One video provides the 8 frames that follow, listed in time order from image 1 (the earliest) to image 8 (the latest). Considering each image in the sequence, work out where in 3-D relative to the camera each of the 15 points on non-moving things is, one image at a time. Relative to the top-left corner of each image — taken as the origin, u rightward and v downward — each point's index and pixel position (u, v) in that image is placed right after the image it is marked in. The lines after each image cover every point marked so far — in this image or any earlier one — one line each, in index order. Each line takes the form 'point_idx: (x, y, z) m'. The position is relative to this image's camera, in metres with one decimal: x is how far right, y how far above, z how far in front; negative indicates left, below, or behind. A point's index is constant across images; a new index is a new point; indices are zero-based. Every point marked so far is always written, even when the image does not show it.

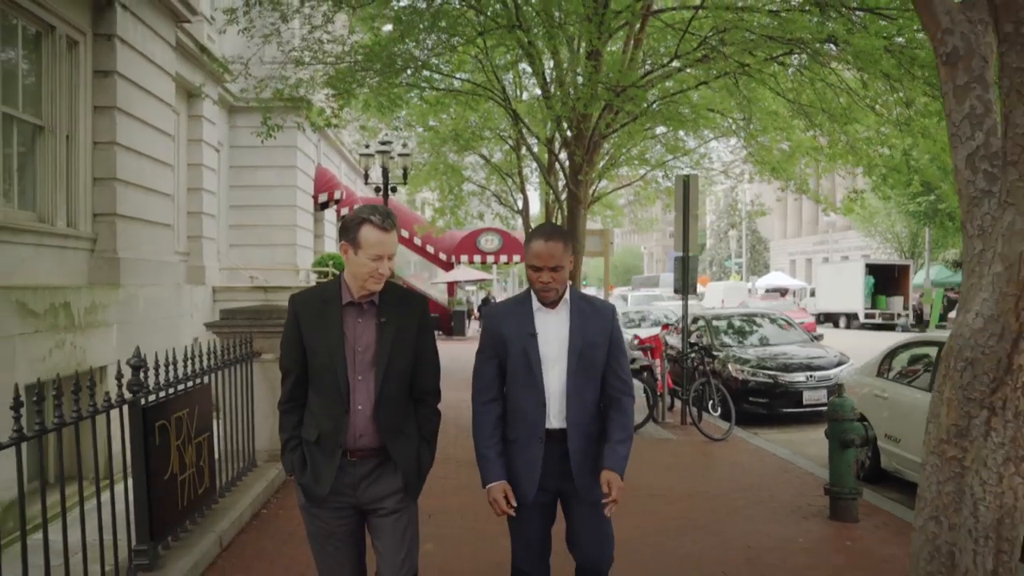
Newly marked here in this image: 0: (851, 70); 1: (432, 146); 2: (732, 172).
0: (+3.2, +2.1, +8.7) m
1: (-1.5, +2.6, +17.1) m
2: (+3.9, +2.1, +16.3) m
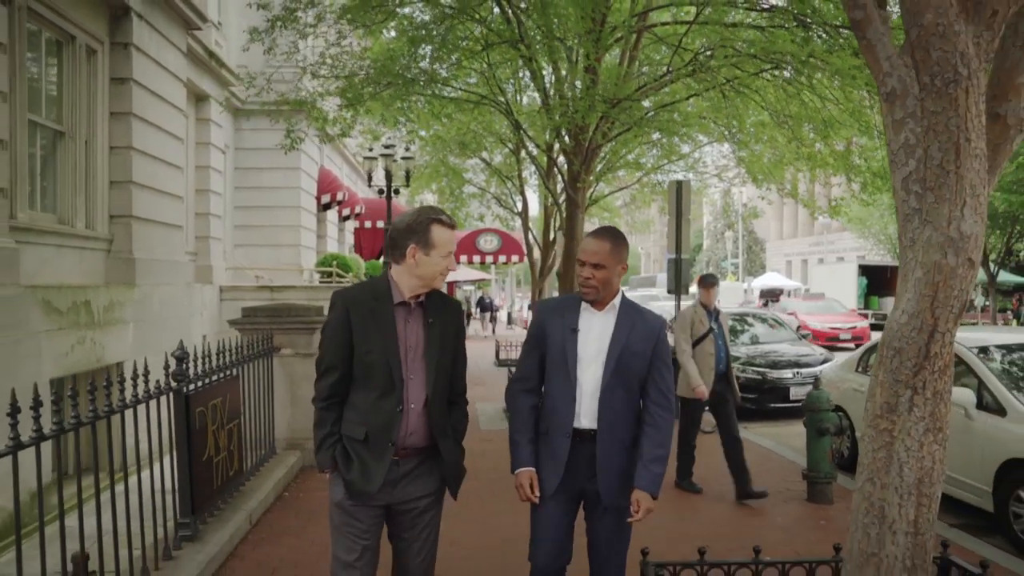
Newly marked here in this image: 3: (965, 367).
0: (+3.2, +2.1, +9.2) m
1: (-1.5, +2.6, +17.6) m
2: (+3.9, +2.1, +16.8) m
3: (+3.2, -0.6, +6.6) m
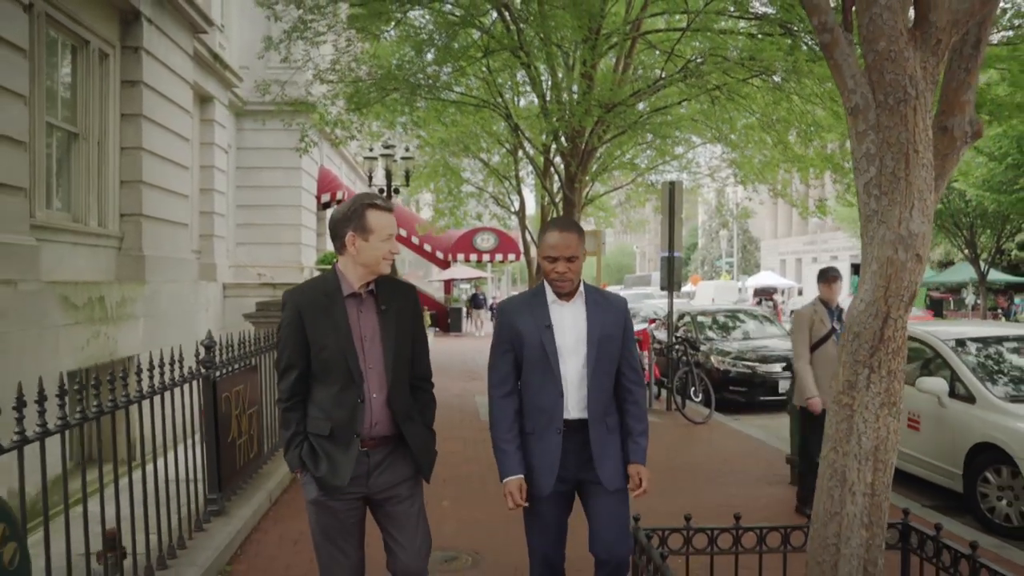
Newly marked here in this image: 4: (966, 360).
0: (+3.2, +2.1, +9.6) m
1: (-1.5, +2.7, +18.0) m
2: (+3.8, +2.1, +17.2) m
3: (+3.3, -0.5, +7.0) m
4: (+3.4, -0.5, +6.8) m
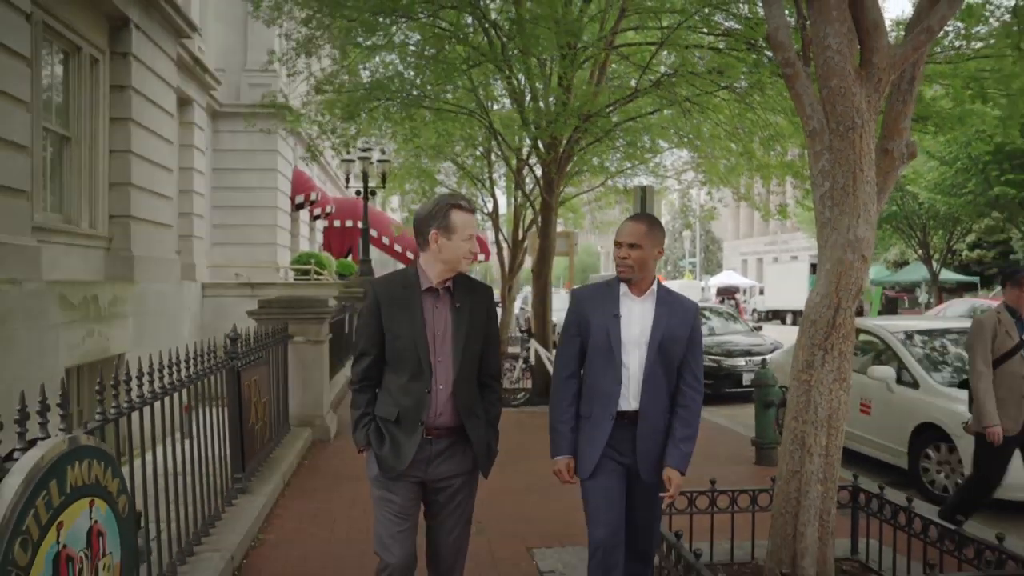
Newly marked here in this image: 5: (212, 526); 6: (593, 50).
0: (+3.0, +2.1, +10.3) m
1: (-2.1, +2.7, +18.5) m
2: (+3.3, +2.1, +17.9) m
3: (+3.2, -0.5, +7.7) m
4: (+3.3, -0.5, +7.5) m
5: (-1.6, -1.3, +5.0) m
6: (+0.9, +2.6, +9.9) m
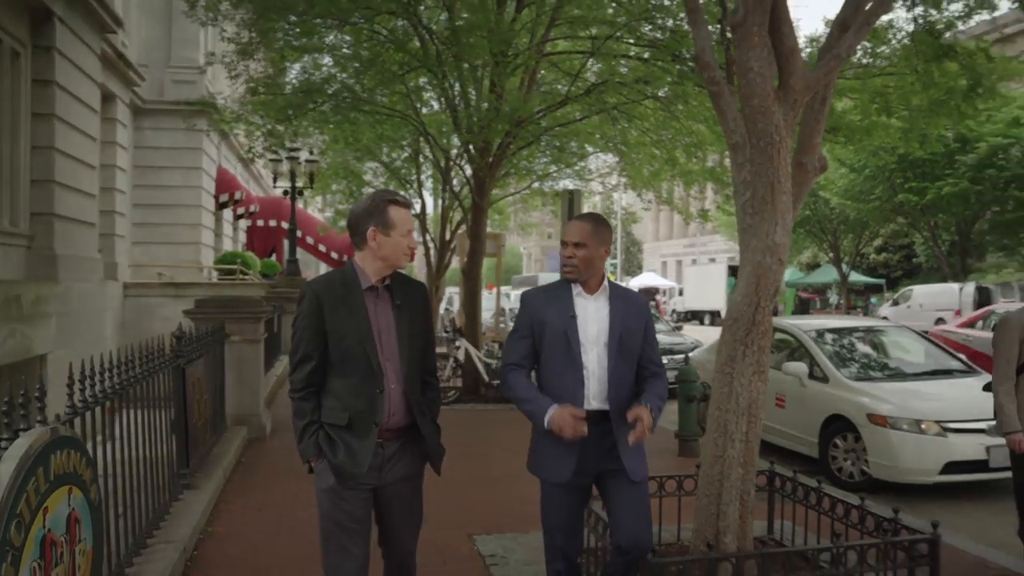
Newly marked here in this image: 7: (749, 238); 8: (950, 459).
0: (+2.2, +2.1, +10.8) m
1: (-3.5, +2.7, +18.5) m
2: (+1.9, +2.1, +18.4) m
3: (+2.6, -0.5, +8.2) m
4: (+2.7, -0.5, +8.0) m
5: (-1.9, -1.3, +5.1) m
6: (+0.1, +2.6, +10.2) m
7: (+1.1, +0.2, +4.3) m
8: (+3.2, -1.2, +6.6) m
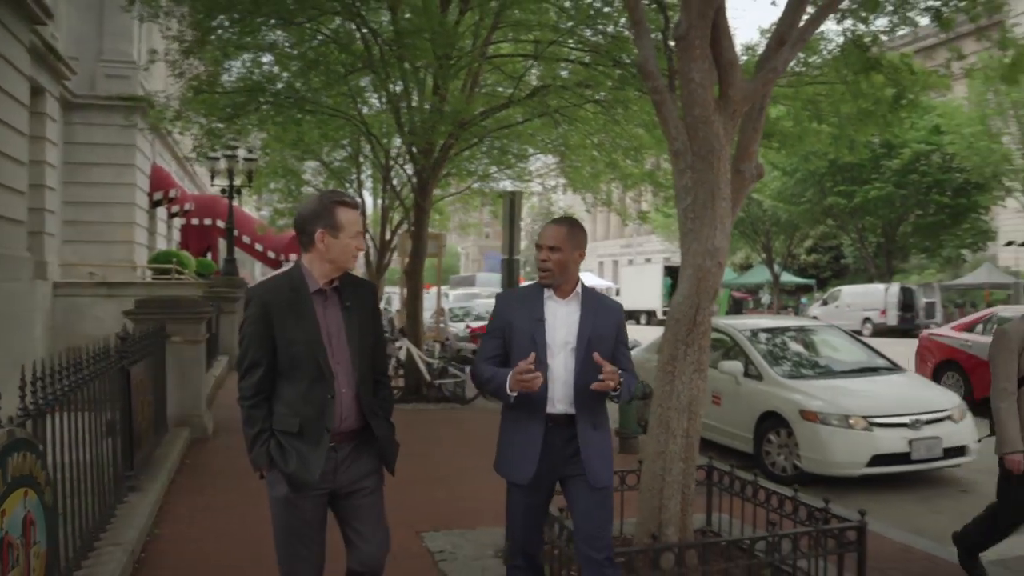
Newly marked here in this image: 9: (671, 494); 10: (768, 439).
0: (+1.5, +2.1, +11.0) m
1: (-4.7, +2.7, +18.4) m
2: (+0.7, +2.1, +18.6) m
3: (+2.1, -0.5, +8.5) m
4: (+2.2, -0.5, +8.3) m
5: (-2.2, -1.3, +5.1) m
6: (-0.5, +2.6, +10.3) m
7: (+0.9, +0.2, +4.5) m
8: (+2.7, -1.2, +7.0) m
9: (+0.8, -1.0, +4.5) m
10: (+2.1, -1.3, +7.7) m
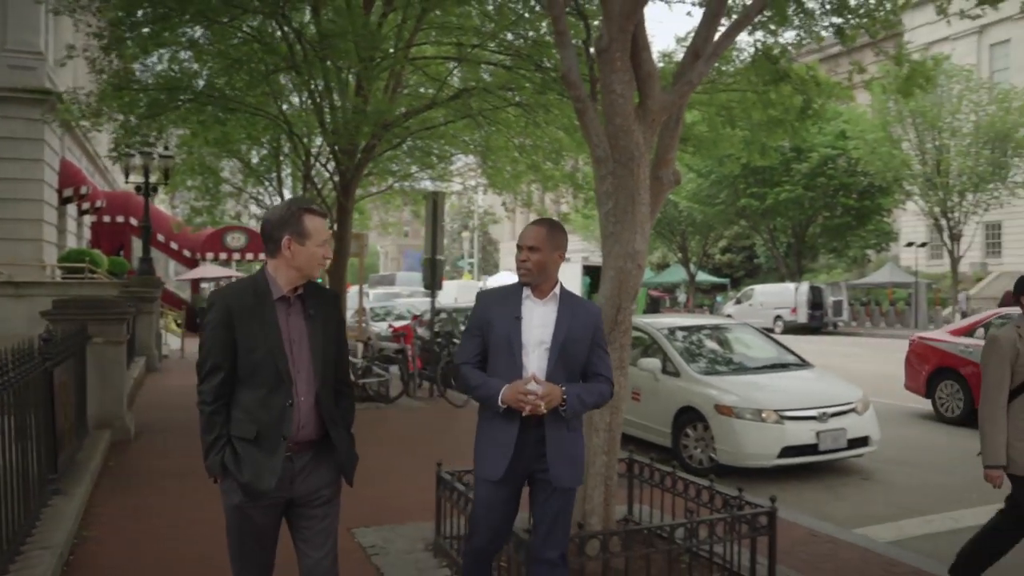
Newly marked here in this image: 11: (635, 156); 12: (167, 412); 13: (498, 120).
0: (+0.6, +2.1, +11.3) m
1: (-6.2, +2.7, +18.1) m
2: (-0.9, +2.1, +18.7) m
3: (+1.4, -0.5, +8.8) m
4: (+1.5, -0.5, +8.6) m
5: (-2.6, -1.3, +5.0) m
6: (-1.4, +2.6, +10.4) m
7: (+0.5, +0.2, +4.7) m
8: (+2.2, -1.2, +7.3) m
9: (+0.4, -1.0, +4.7) m
10: (+1.5, -1.3, +8.0) m
11: (+0.6, +0.7, +4.7) m
12: (-3.9, -1.4, +10.4) m
13: (-0.2, +2.2, +12.1) m
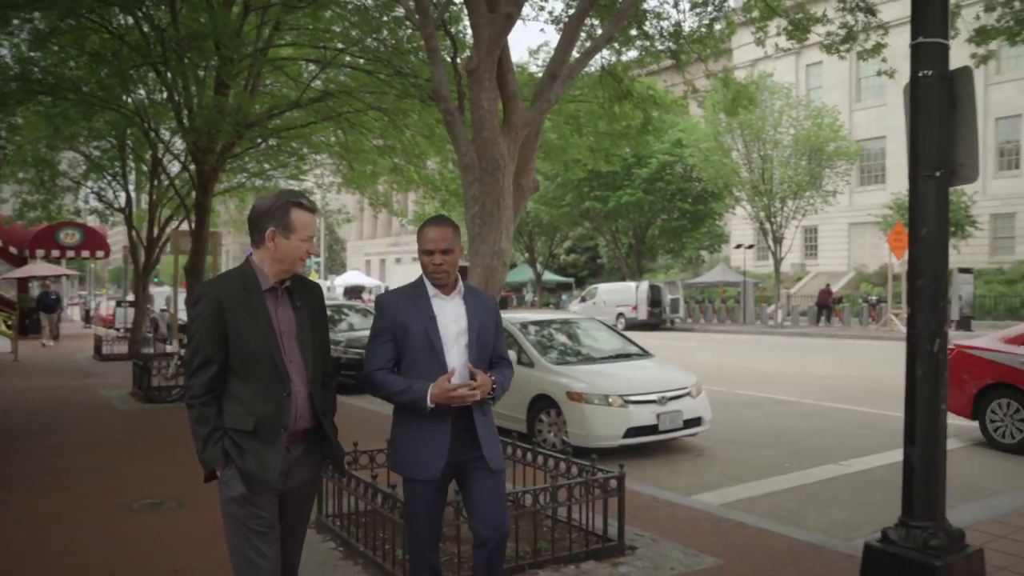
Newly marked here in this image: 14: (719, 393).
0: (-1.2, +2.1, +11.7) m
1: (-9.0, +2.7, +17.3) m
2: (-3.8, +2.1, +18.9) m
3: (0.0, -0.5, +9.4) m
4: (+0.2, -0.5, +9.3) m
5: (-3.3, -1.3, +5.0) m
6: (-3.0, +2.6, +10.5) m
7: (-0.2, +0.3, +5.3) m
8: (+1.0, -1.2, +8.1) m
9: (-0.3, -1.0, +5.2) m
10: (+0.3, -1.2, +8.7) m
11: (-0.1, +0.7, +5.3) m
12: (-5.5, -1.4, +10.1) m
13: (-2.1, +2.2, +12.4) m
14: (+3.0, -1.5, +13.1) m
